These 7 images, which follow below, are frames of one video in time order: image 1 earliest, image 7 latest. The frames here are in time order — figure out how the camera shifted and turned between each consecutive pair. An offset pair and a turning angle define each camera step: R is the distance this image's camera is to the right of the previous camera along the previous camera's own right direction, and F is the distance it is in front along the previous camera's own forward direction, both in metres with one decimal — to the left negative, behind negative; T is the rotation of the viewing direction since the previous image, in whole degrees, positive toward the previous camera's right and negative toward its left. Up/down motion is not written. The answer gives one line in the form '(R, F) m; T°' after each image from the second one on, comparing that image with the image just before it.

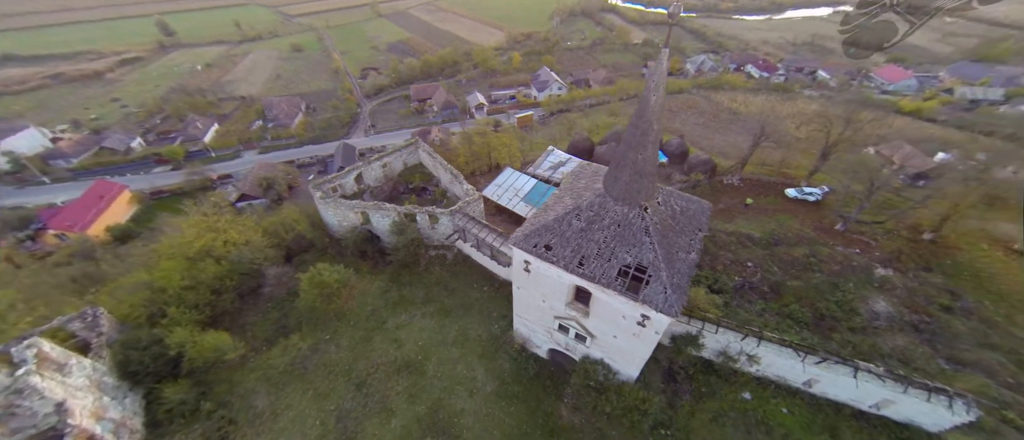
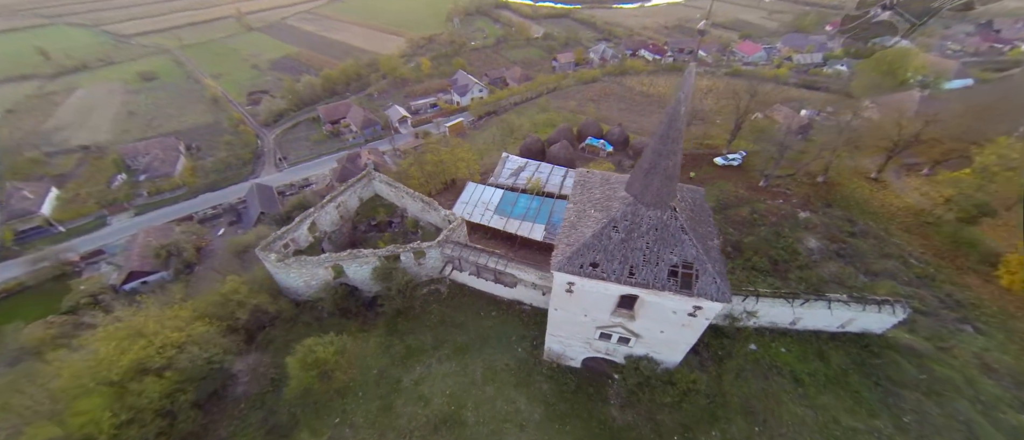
(-3.3, +0.8) m; +13°
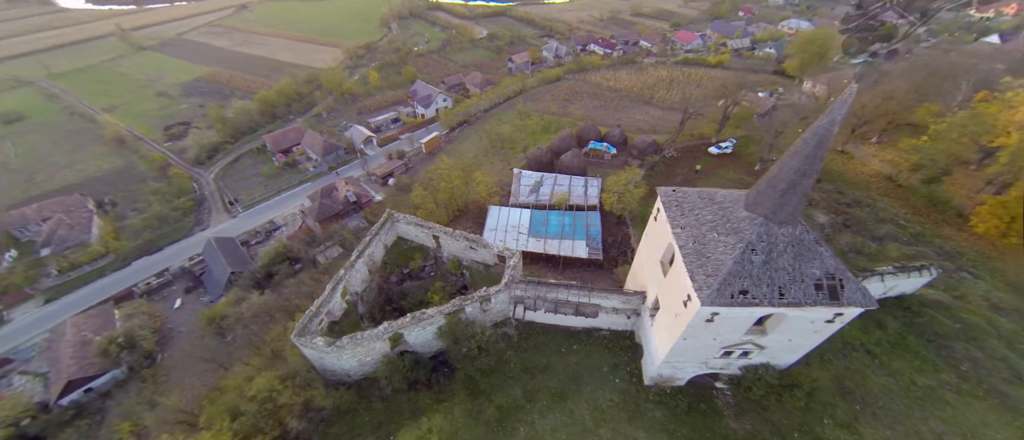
(-5.5, +1.6) m; +9°
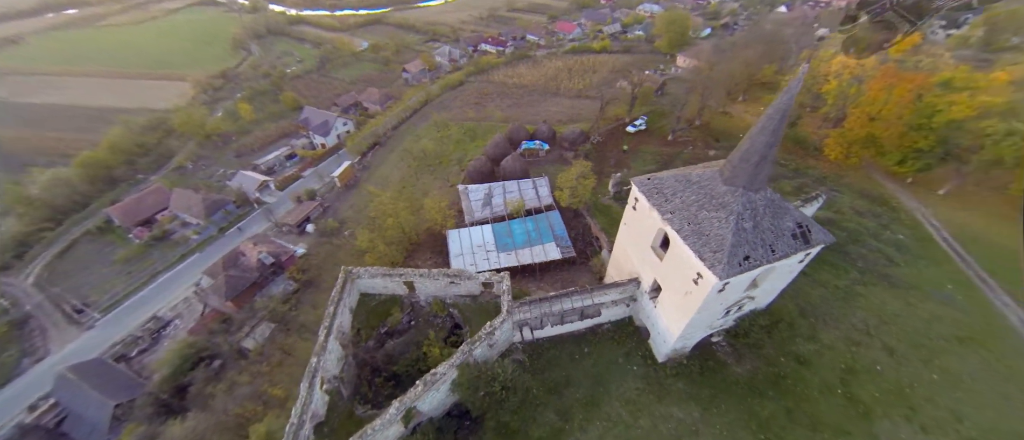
(-2.7, +1.3) m; +14°
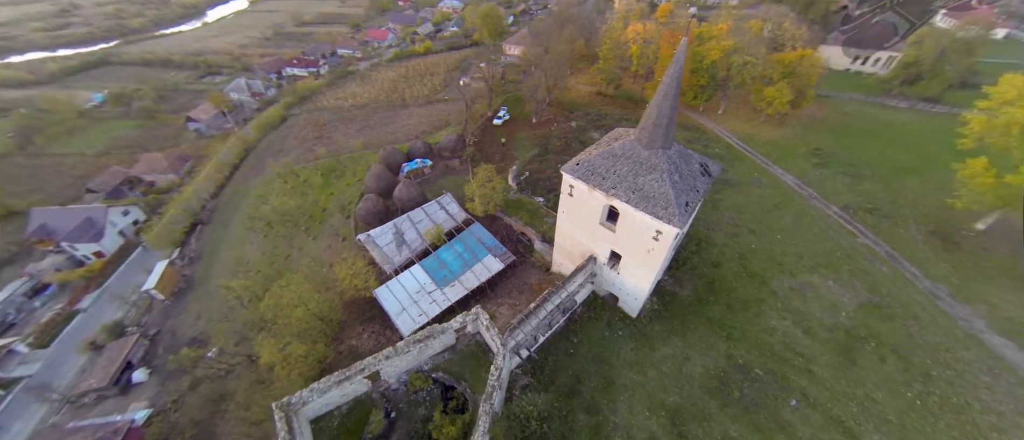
(-3.1, +1.7) m; +23°
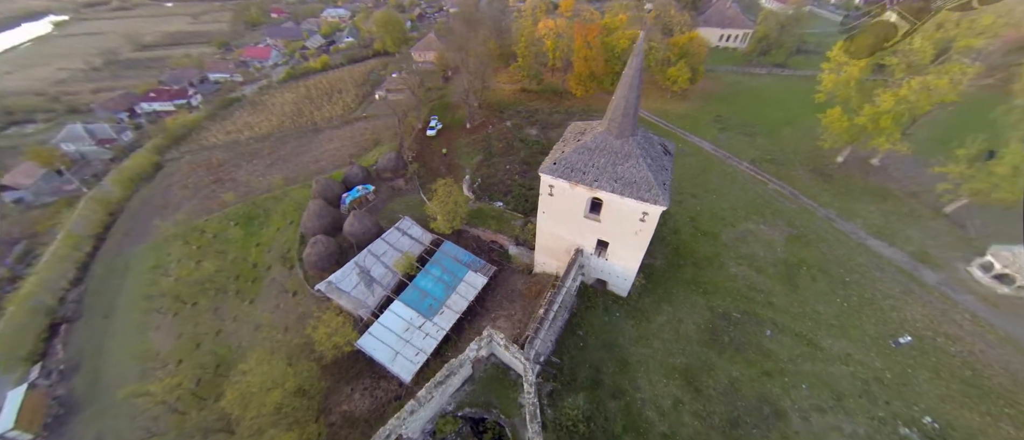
(-2.7, +0.7) m; +13°
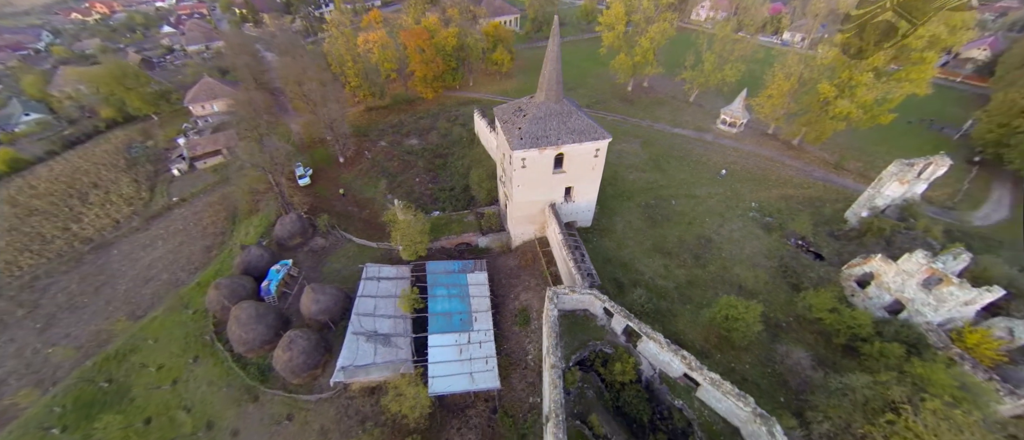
(-8.0, +0.4) m; +27°
